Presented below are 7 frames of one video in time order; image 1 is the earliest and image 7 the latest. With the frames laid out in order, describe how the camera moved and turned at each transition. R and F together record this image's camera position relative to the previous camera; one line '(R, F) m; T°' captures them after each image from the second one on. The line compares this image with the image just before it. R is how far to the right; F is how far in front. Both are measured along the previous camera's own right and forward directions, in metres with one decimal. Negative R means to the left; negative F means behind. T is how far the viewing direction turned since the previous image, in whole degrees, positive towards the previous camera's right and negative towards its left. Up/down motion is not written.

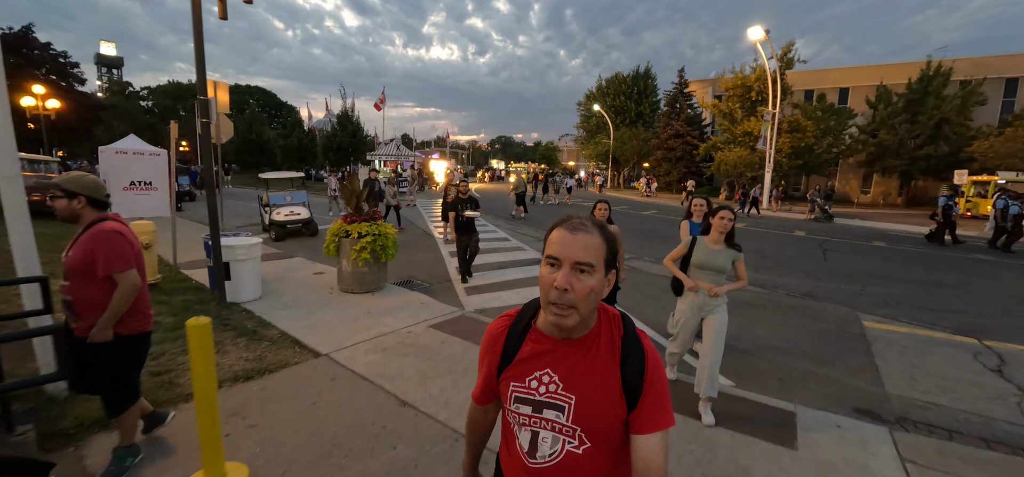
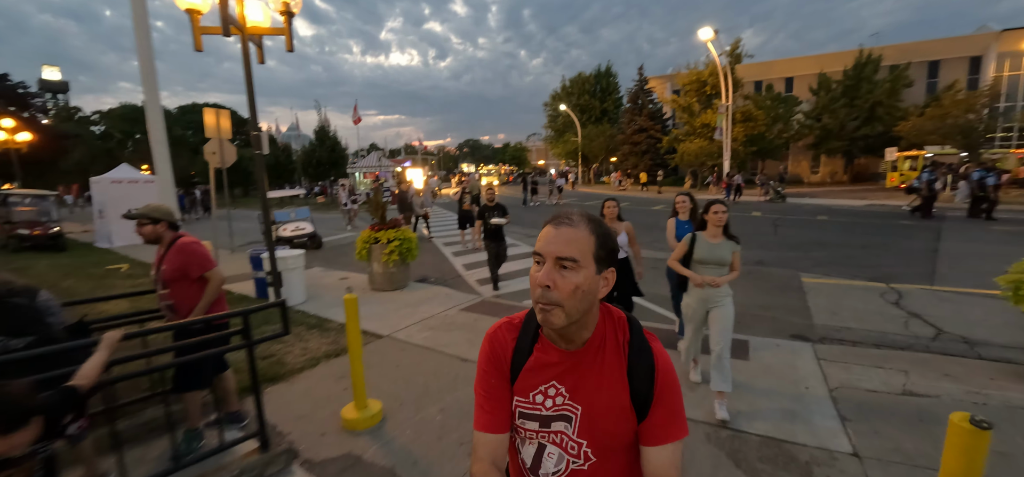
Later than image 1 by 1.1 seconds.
(-0.5, -1.1) m; +4°
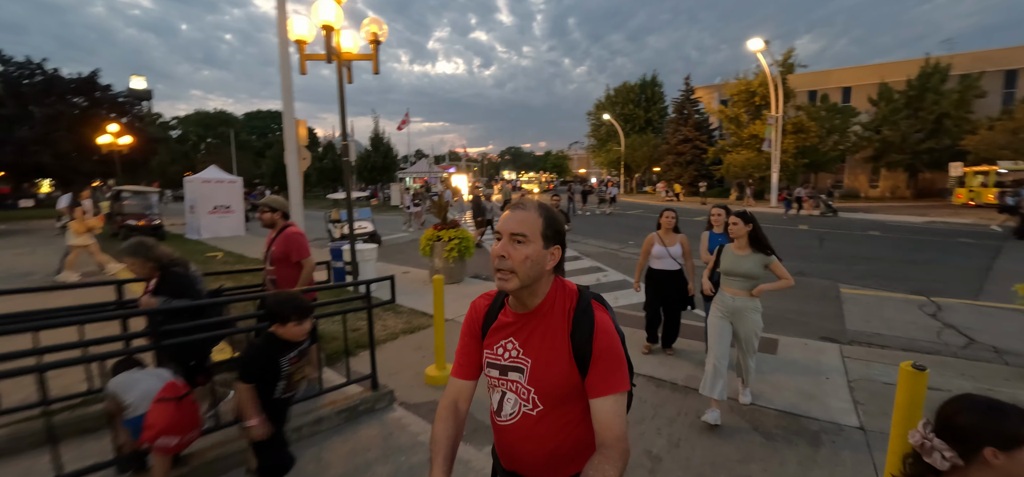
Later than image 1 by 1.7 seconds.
(-0.2, -0.7) m; -5°
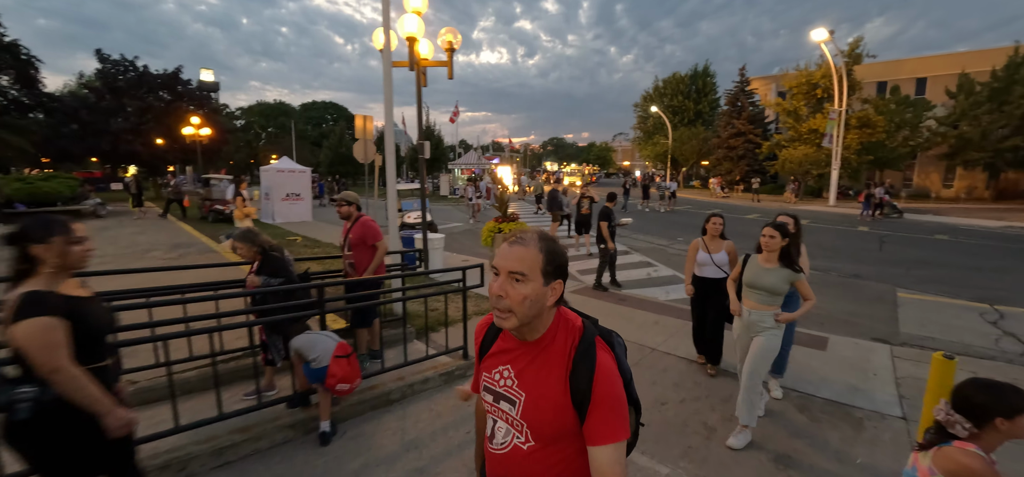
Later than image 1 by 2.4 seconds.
(-0.3, -0.6) m; -5°
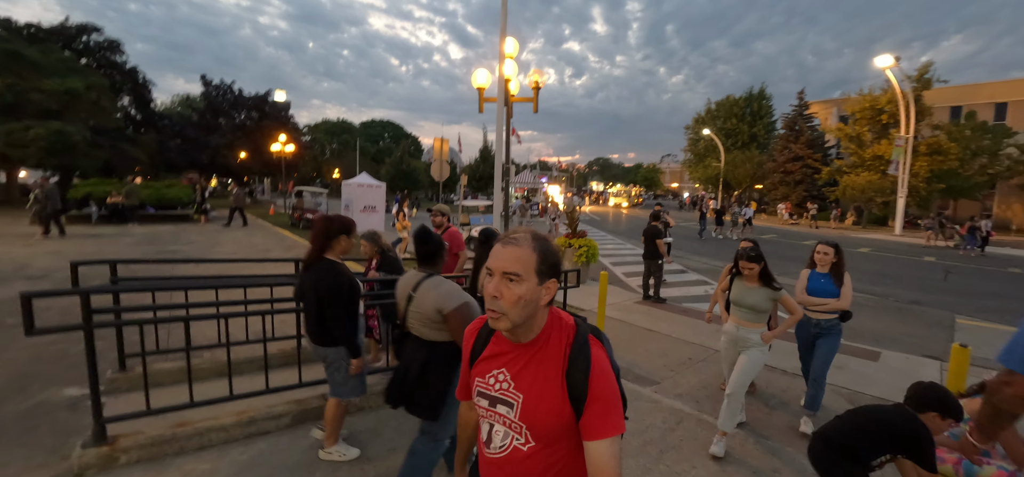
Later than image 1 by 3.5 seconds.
(-0.6, -1.1) m; -6°
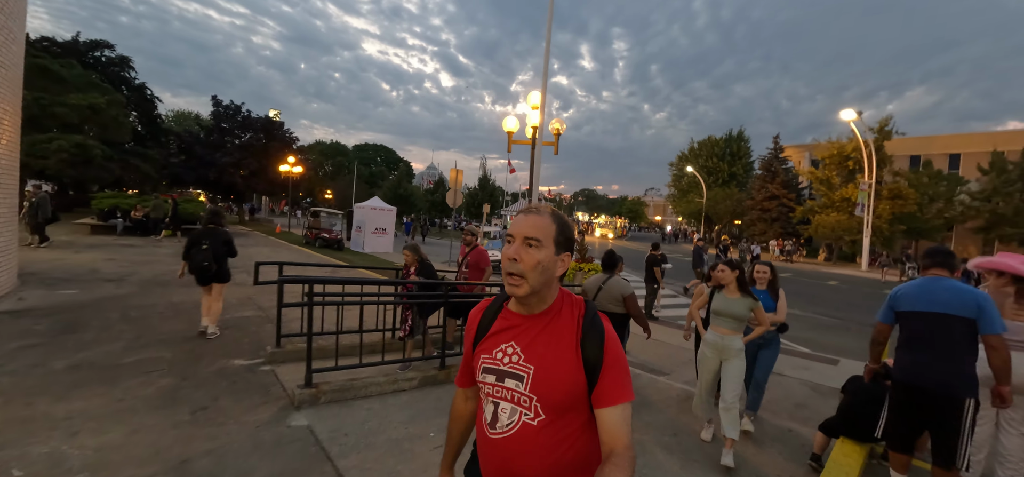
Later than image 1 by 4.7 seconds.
(-0.9, -1.4) m; +2°
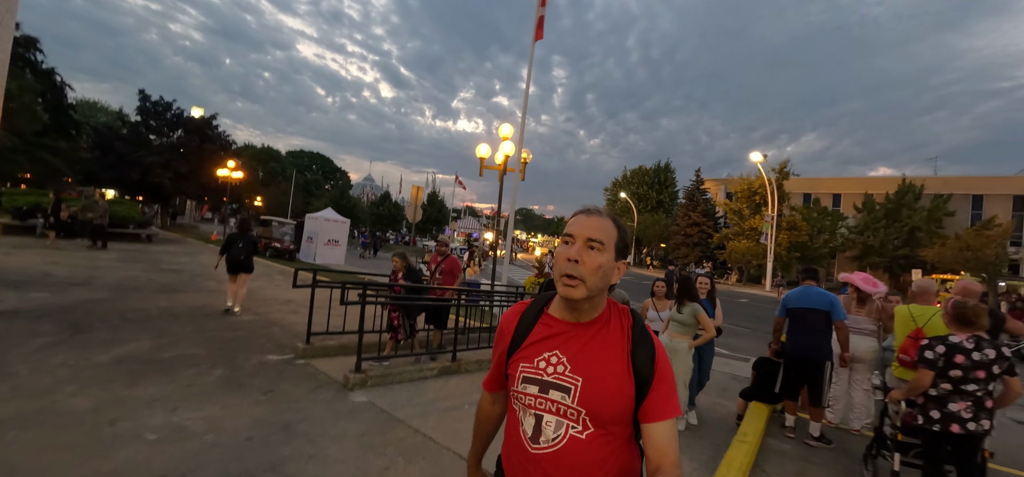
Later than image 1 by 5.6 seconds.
(-1.0, -1.1) m; +9°
